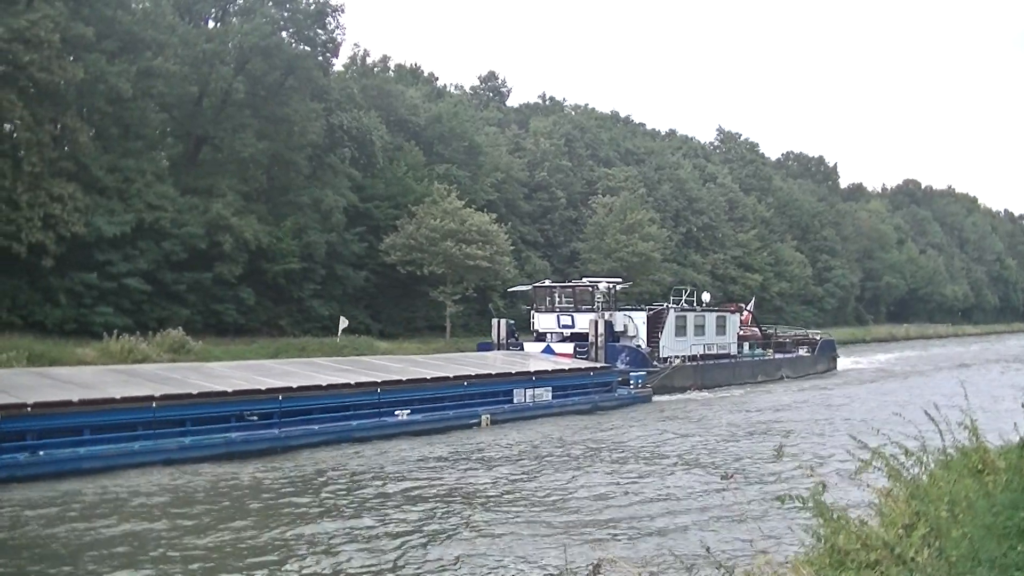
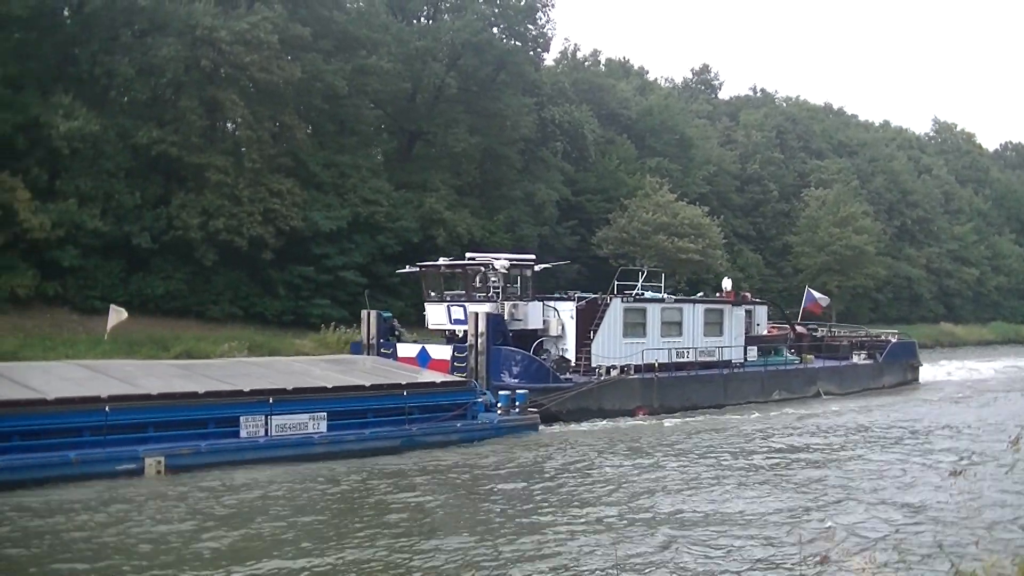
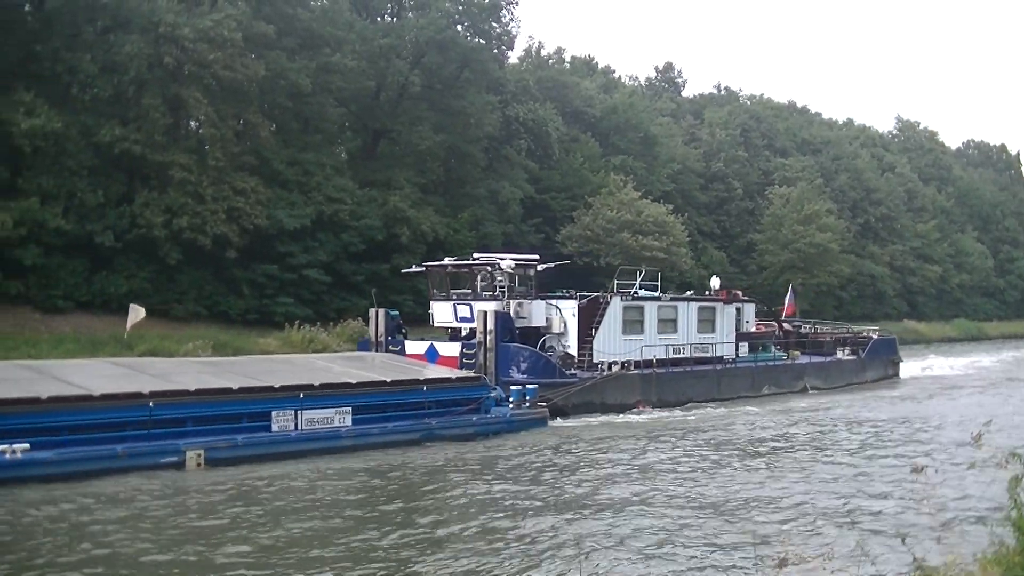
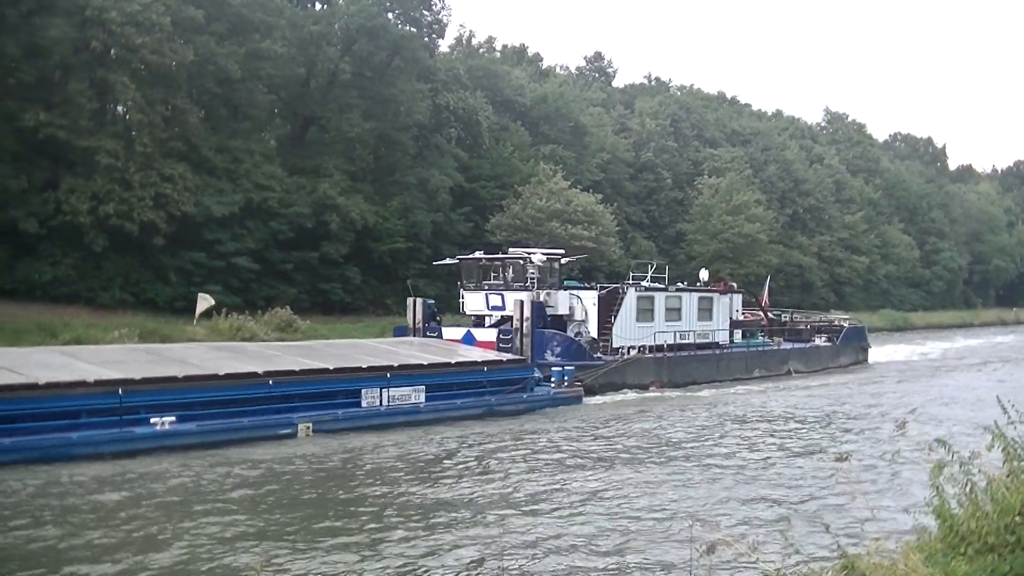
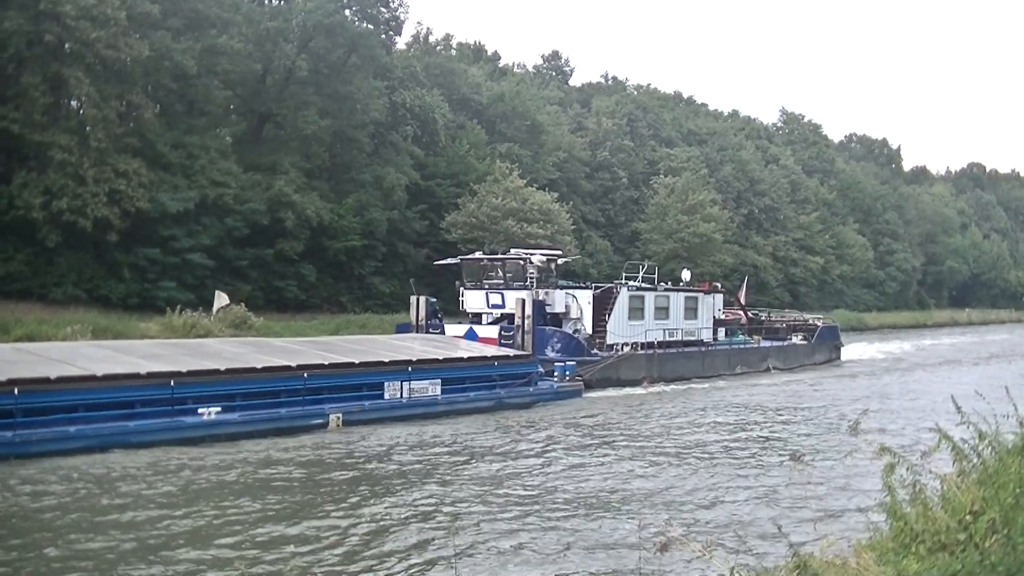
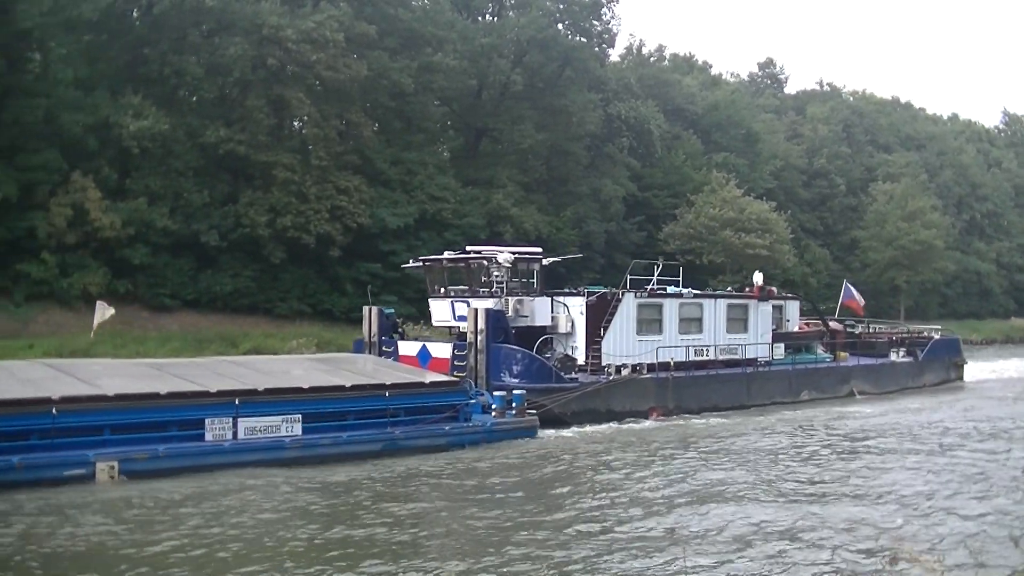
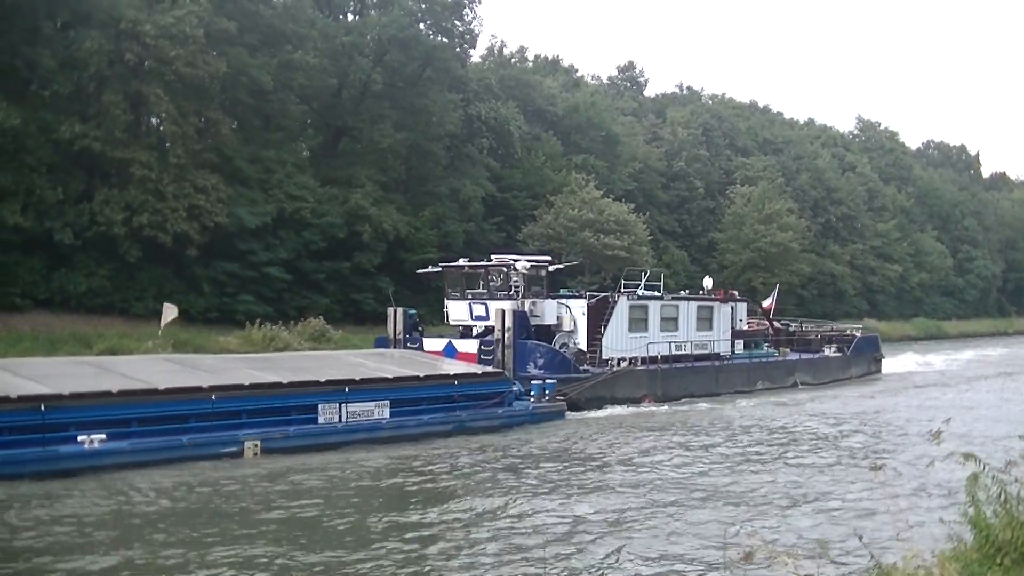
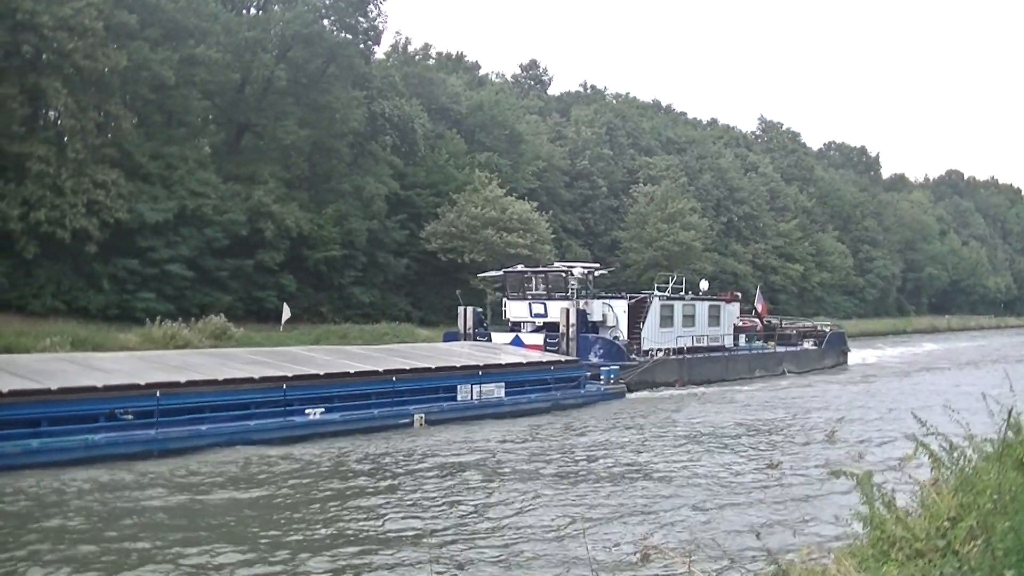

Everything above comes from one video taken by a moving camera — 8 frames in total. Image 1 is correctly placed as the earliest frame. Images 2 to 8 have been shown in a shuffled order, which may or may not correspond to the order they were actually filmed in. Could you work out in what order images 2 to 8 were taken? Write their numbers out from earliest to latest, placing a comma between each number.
8, 5, 4, 7, 3, 2, 6
